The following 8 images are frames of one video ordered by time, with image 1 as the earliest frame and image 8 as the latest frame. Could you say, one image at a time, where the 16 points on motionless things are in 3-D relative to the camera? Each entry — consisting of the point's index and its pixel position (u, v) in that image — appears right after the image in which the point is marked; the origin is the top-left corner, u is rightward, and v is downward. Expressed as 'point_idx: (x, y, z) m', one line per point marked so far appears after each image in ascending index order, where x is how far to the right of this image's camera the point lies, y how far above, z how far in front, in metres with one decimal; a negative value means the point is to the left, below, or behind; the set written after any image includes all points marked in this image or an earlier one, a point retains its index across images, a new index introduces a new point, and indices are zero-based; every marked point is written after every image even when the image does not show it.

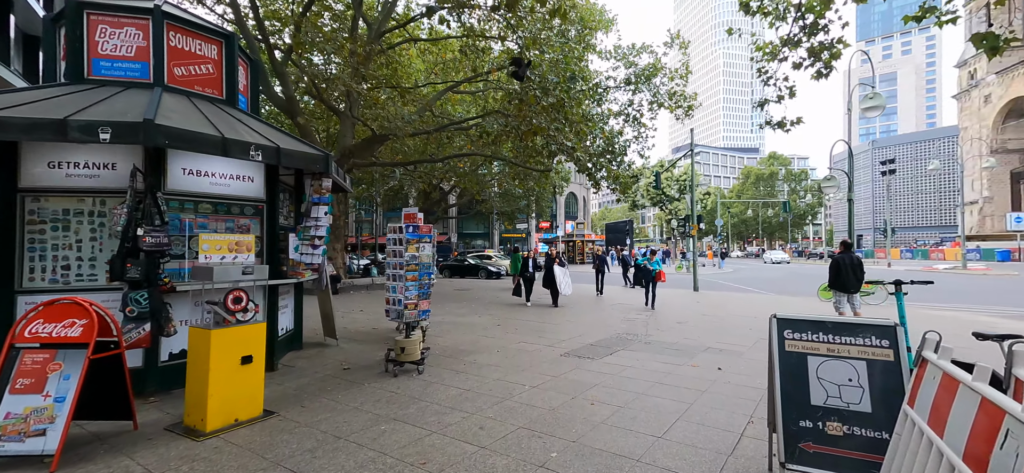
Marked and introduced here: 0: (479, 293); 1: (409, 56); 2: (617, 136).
0: (-1.1, -1.8, +13.8) m
1: (-3.8, +6.7, +16.2) m
2: (+3.6, +3.4, +14.7) m
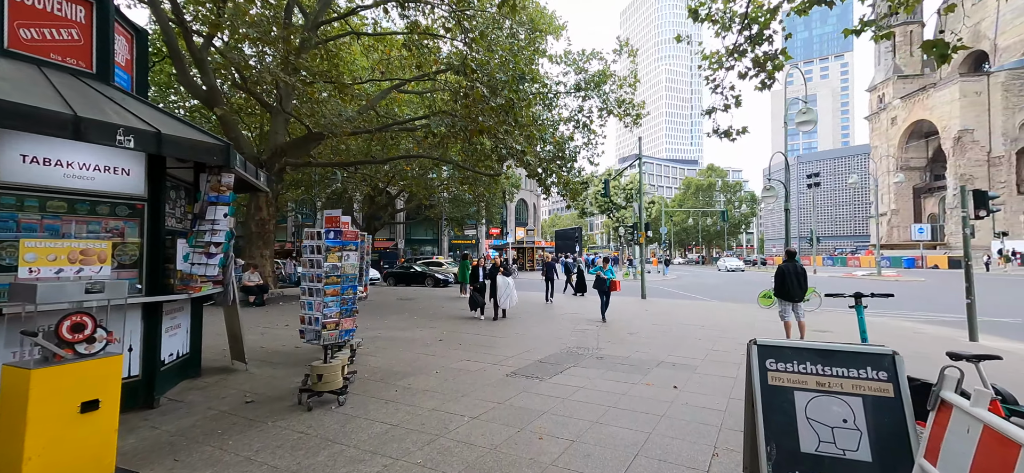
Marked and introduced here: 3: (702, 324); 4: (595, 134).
0: (-2.7, -2.0, +13.1) m
1: (-5.6, +6.5, +15.3) m
2: (+1.9, +3.1, +14.5) m
3: (+4.1, -1.9, +9.3) m
4: (+2.9, +3.6, +15.3) m
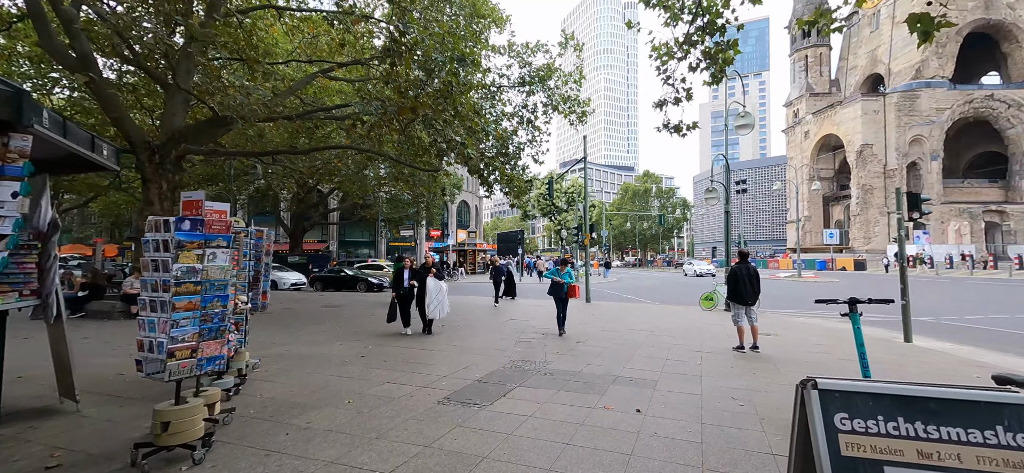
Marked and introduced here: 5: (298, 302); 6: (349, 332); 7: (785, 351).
0: (-4.3, -2.0, +11.7) m
1: (-7.5, +6.5, +13.6) m
2: (0.0, +3.1, +13.8) m
3: (+2.8, -1.9, +8.9) m
4: (+0.9, +3.5, +14.8) m
5: (-6.8, -2.1, +13.9) m
6: (-2.9, -1.7, +7.9) m
7: (+4.2, -1.8, +6.8) m
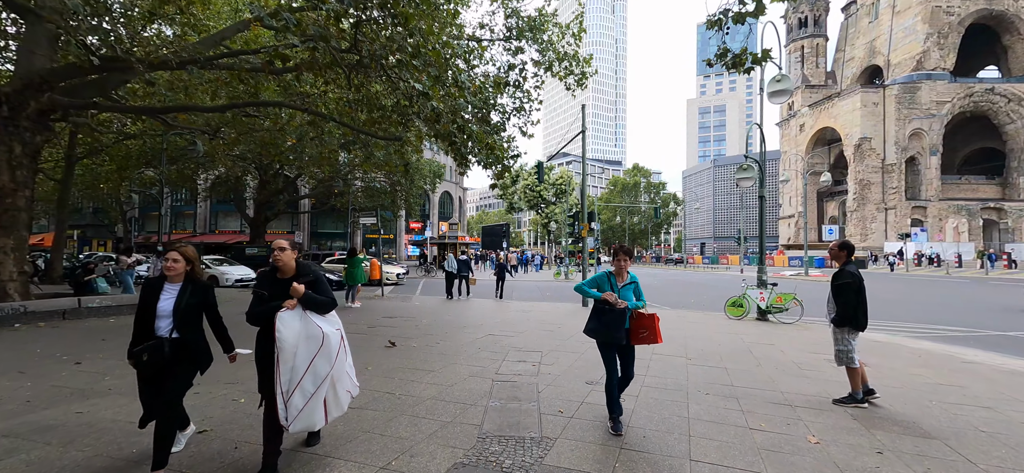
0: (-4.7, -1.7, +9.0) m
1: (-7.9, +6.8, +10.6) m
2: (-0.5, +3.4, +11.1) m
3: (+2.5, -1.7, +6.4) m
4: (+0.4, +3.8, +12.1) m
5: (-7.3, -1.7, +11.1) m
6: (-3.2, -1.5, +5.2) m
7: (+3.9, -1.6, +4.3) m
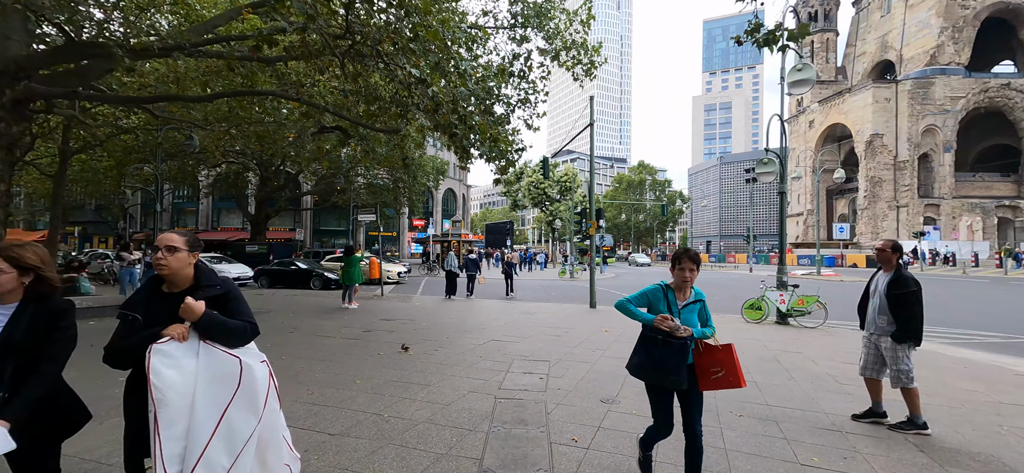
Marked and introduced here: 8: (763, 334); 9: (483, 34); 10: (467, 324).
0: (-4.7, -1.6, +8.5) m
1: (-7.8, +6.9, +10.1) m
2: (-0.3, +3.4, +10.6) m
3: (+2.5, -1.7, +5.8) m
4: (+0.6, +3.9, +11.5) m
5: (-7.2, -1.7, +10.6) m
6: (-3.1, -1.5, +4.7) m
7: (+4.0, -1.6, +3.7) m
8: (+4.7, -1.8, +8.1) m
9: (-0.7, +5.0, +10.8) m
10: (-0.9, -1.7, +8.6) m
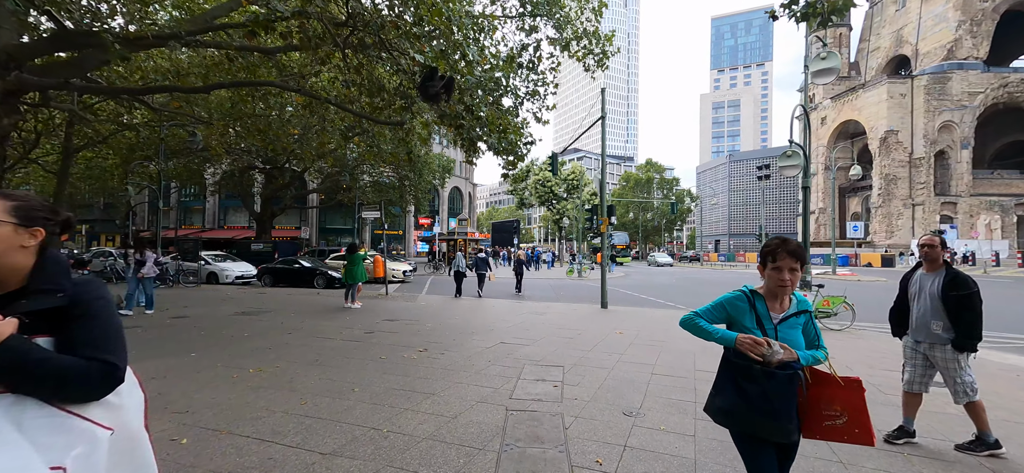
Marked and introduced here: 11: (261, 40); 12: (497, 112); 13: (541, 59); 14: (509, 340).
0: (-4.5, -1.6, +8.1) m
1: (-7.6, +6.9, +9.8) m
2: (-0.1, +3.5, +10.2) m
3: (+2.7, -1.6, +5.4) m
4: (+0.8, +3.9, +11.1) m
5: (-7.0, -1.6, +10.3) m
6: (-3.0, -1.4, +4.3) m
7: (+4.1, -1.6, +3.3) m
8: (+4.8, -1.8, +7.6) m
9: (-0.5, +5.1, +10.4) m
10: (-0.7, -1.7, +8.2) m
11: (-5.4, +4.2, +9.4) m
12: (-0.3, +2.6, +9.3) m
13: (+0.7, +4.4, +10.8) m
14: (0.0, -1.6, +6.8) m
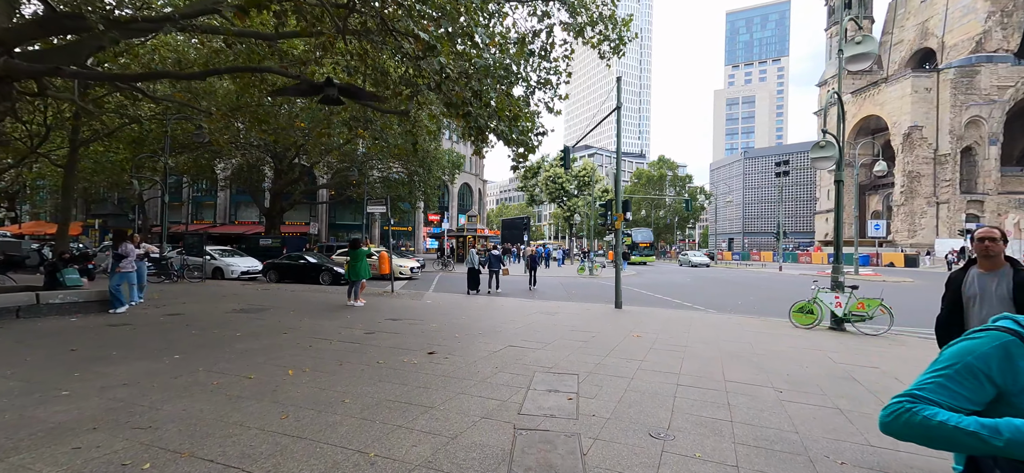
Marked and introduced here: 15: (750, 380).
0: (-4.3, -1.5, +7.7) m
1: (-7.3, +7.1, +9.4) m
2: (+0.1, +3.6, +9.6) m
3: (+2.8, -1.6, +4.8) m
4: (+1.0, +4.0, +10.6) m
5: (-6.8, -1.5, +10.0) m
6: (-2.9, -1.3, +3.9) m
7: (+4.1, -1.6, +2.7) m
8: (+5.0, -1.7, +7.0) m
9: (-0.3, +5.2, +9.9) m
10: (-0.5, -1.6, +7.8) m
11: (-5.2, +4.4, +9.0) m
12: (-0.1, +2.7, +8.8) m
13: (+1.0, +4.5, +10.2) m
14: (+0.1, -1.6, +6.4) m
15: (+2.6, -1.6, +4.7) m
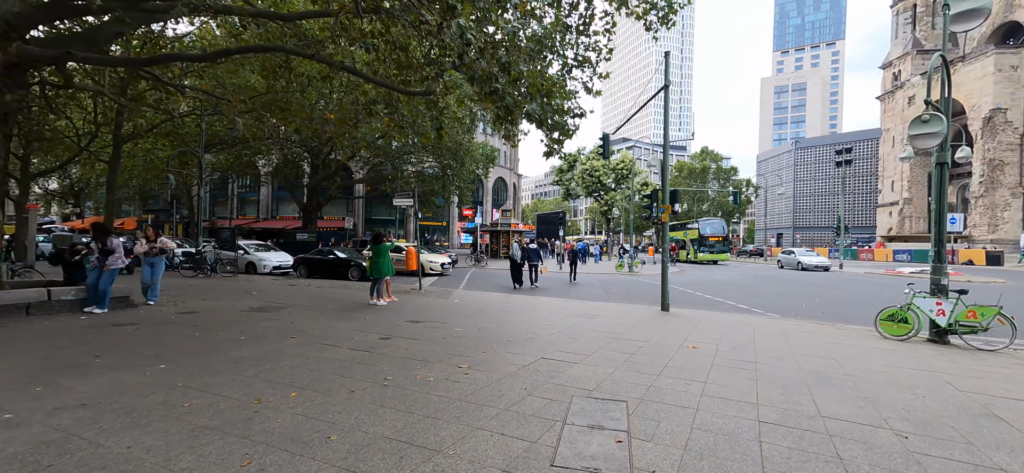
0: (-3.8, -1.4, +7.2) m
1: (-6.6, +7.2, +9.0) m
2: (+0.8, +3.7, +8.7) m
3: (+3.1, -1.5, +3.7) m
4: (+1.8, +4.2, +9.5) m
5: (-6.1, -1.3, +9.6) m
6: (-2.7, -1.3, +3.2) m
7: (+4.2, -1.5, +1.5) m
8: (+5.4, -1.6, +5.7) m
9: (+0.4, +5.3, +8.9) m
10: (0.0, -1.5, +6.9) m
11: (-4.5, +4.5, +8.5) m
12: (+0.5, +2.8, +7.8) m
13: (+1.7, +4.6, +9.2) m
14: (+0.5, -1.5, +5.4) m
15: (+2.9, -1.5, +3.6) m
